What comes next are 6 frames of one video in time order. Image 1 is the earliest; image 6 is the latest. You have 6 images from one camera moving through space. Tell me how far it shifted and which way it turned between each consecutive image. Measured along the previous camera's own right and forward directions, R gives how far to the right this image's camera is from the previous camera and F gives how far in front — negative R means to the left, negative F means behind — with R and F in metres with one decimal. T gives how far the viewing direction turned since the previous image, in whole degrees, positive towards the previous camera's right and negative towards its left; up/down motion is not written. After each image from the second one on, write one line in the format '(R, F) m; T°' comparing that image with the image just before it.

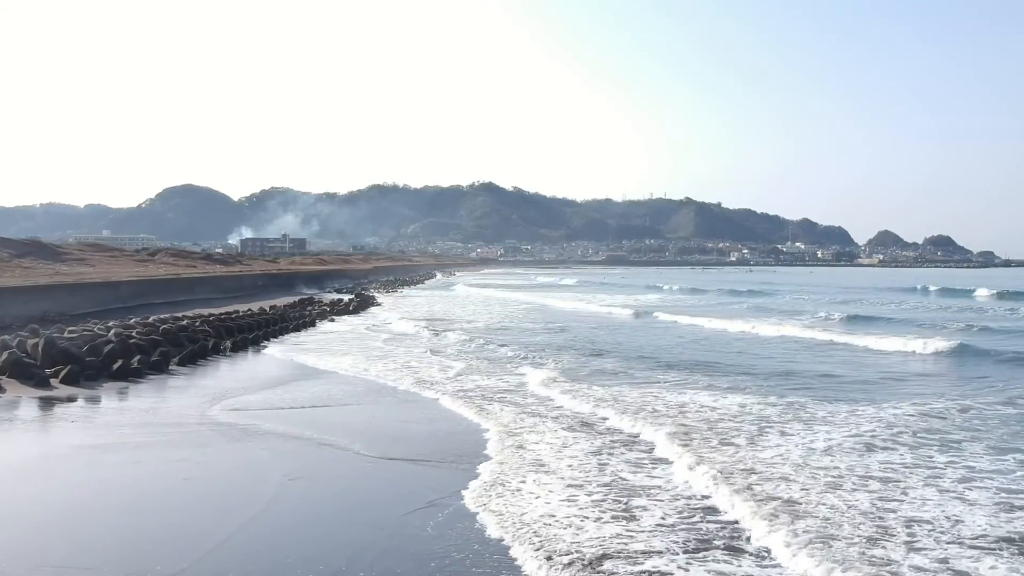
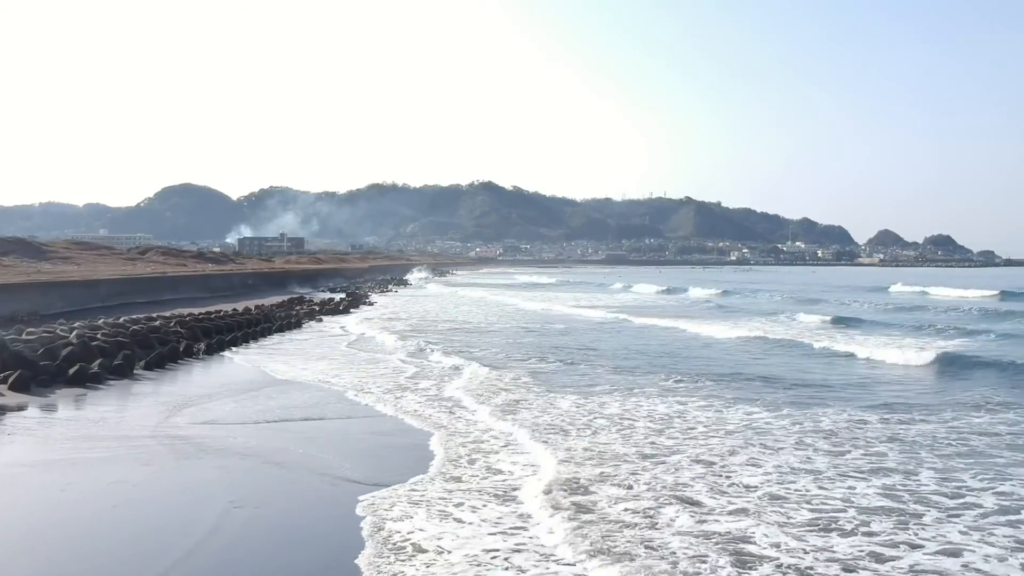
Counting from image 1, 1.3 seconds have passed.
(+0.2, +1.2) m; 0°
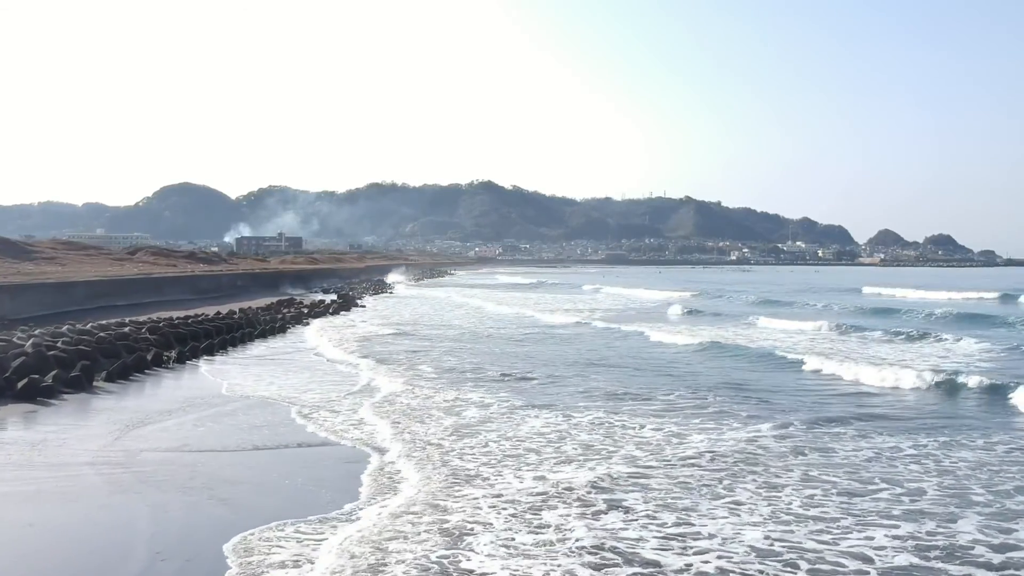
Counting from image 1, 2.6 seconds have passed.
(+0.1, +1.2) m; 0°
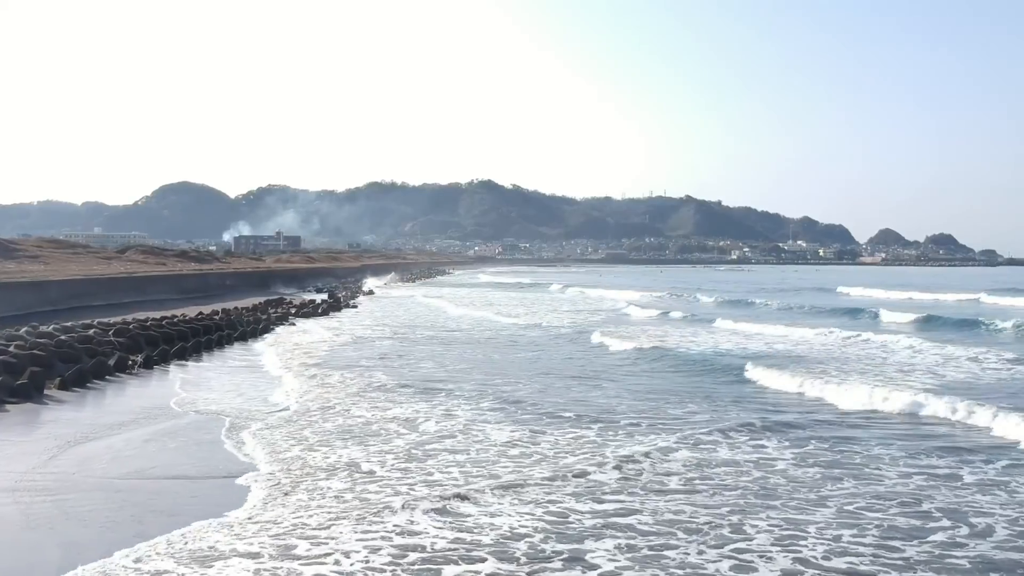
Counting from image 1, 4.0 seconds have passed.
(+0.1, +1.3) m; 0°
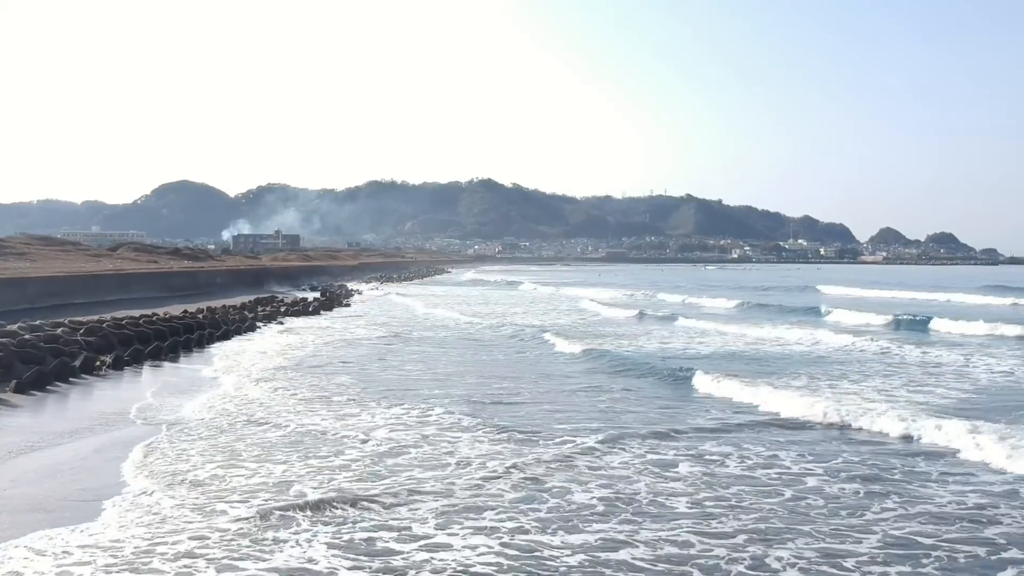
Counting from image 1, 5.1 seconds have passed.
(+0.1, +1.0) m; 0°
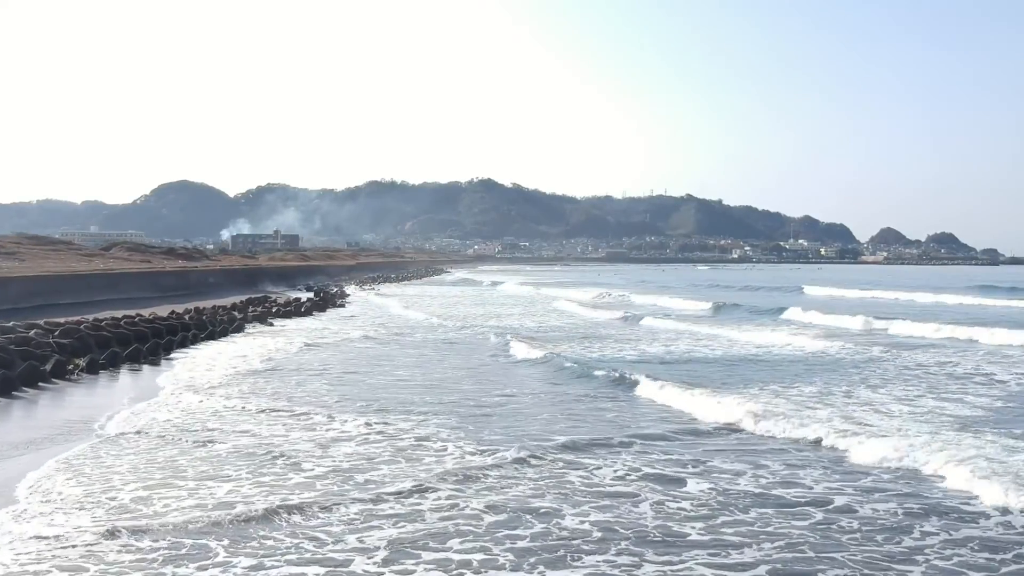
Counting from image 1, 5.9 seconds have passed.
(+0.1, +0.7) m; 0°
